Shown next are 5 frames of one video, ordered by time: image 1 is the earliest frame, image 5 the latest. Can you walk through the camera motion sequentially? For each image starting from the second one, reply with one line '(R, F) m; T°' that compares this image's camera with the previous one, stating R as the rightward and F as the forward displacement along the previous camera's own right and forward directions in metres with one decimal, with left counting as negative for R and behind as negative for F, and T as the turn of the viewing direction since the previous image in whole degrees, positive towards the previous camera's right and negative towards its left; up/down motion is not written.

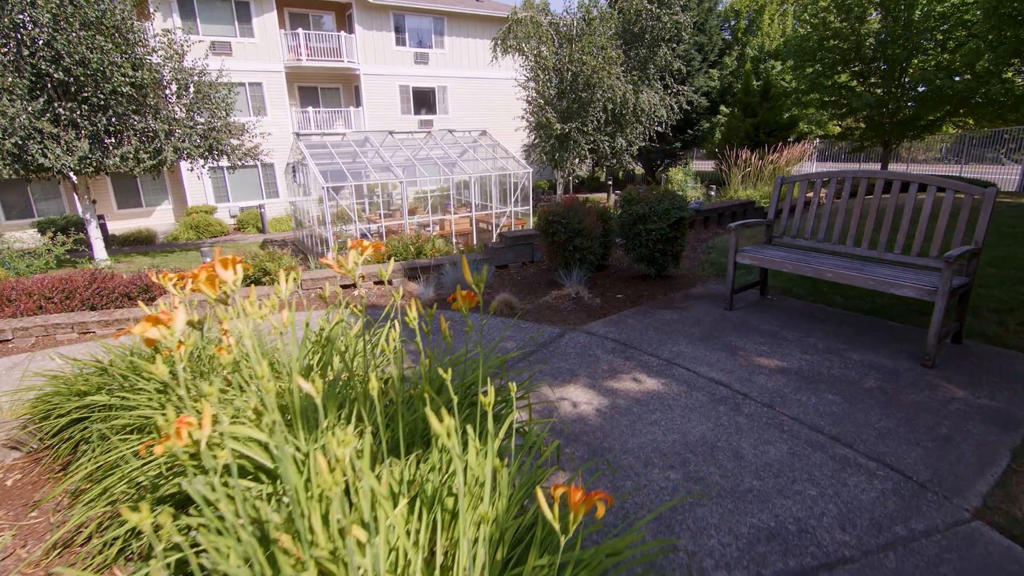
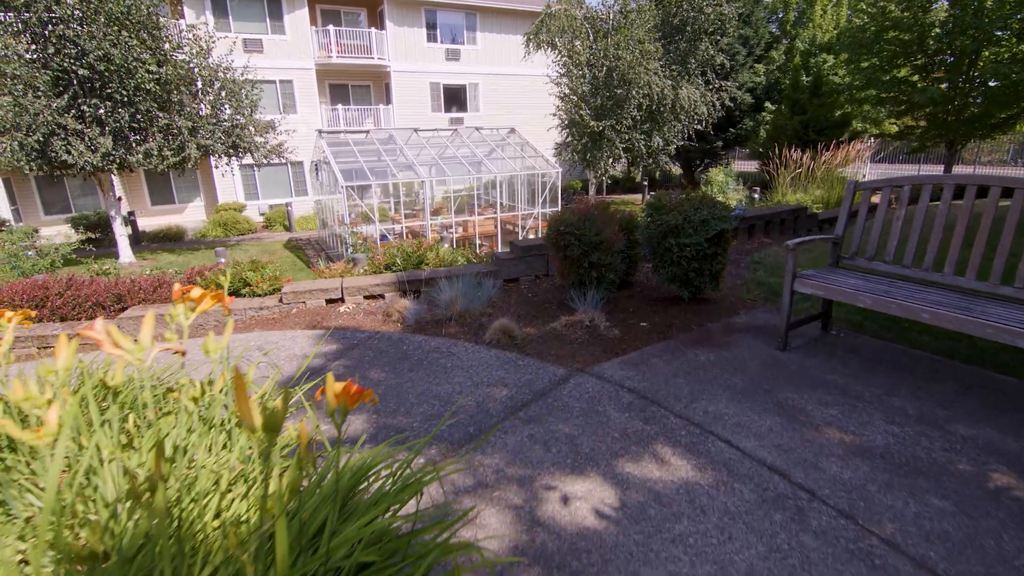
(+0.3, +0.8) m; -4°
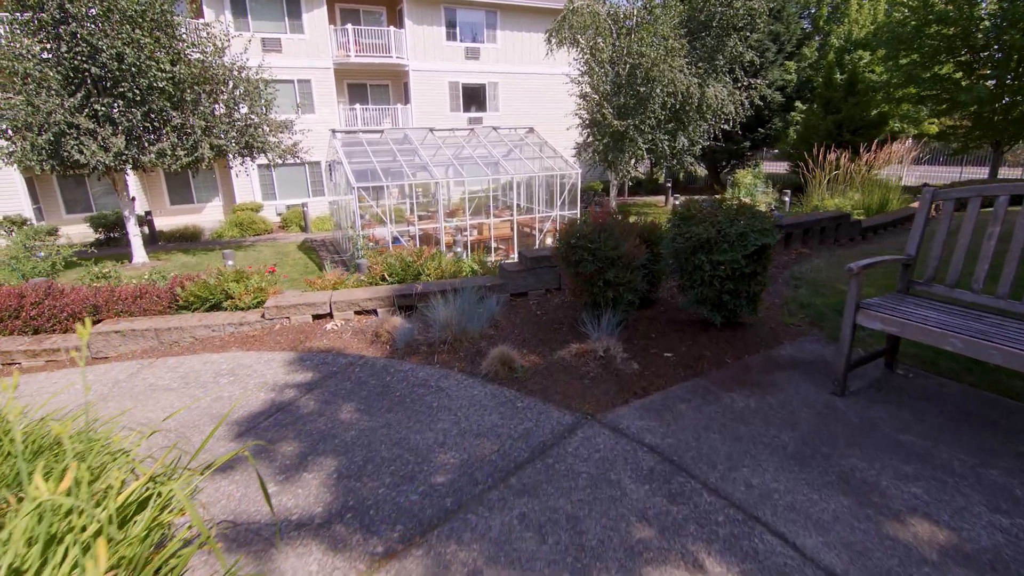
(+0.1, +0.6) m; -2°
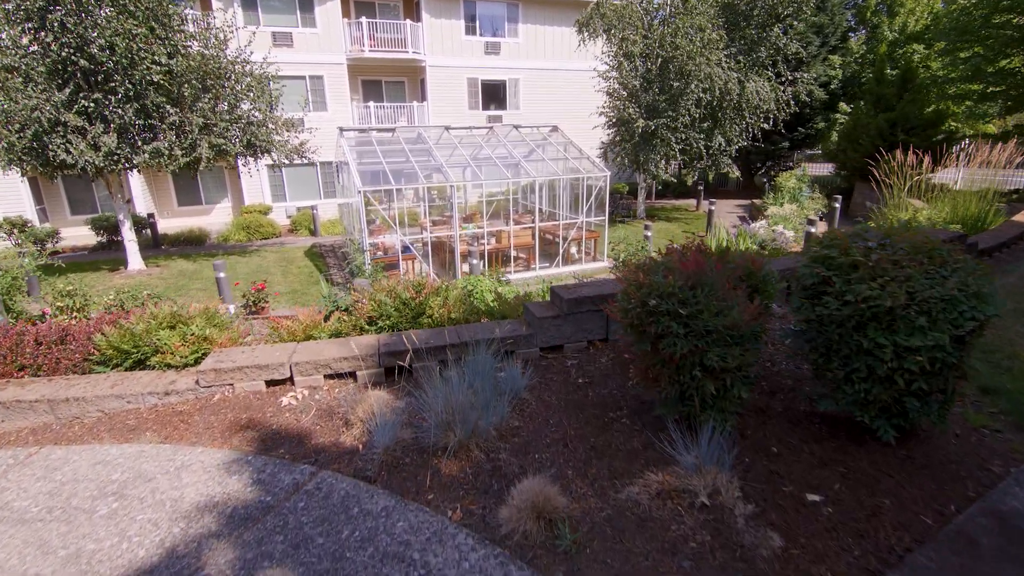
(-0.1, +1.4) m; -2°
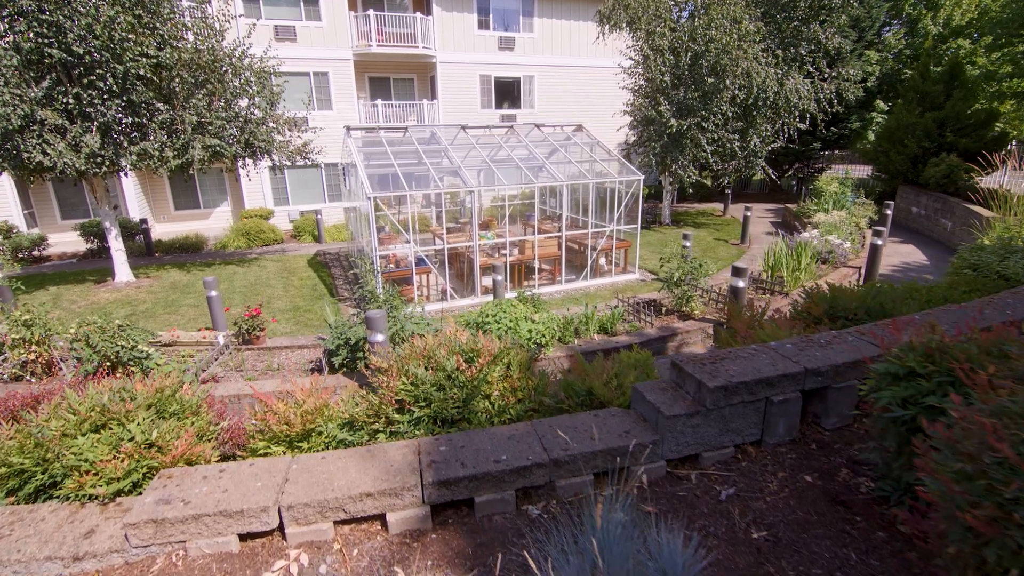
(-0.5, +1.4) m; 0°
